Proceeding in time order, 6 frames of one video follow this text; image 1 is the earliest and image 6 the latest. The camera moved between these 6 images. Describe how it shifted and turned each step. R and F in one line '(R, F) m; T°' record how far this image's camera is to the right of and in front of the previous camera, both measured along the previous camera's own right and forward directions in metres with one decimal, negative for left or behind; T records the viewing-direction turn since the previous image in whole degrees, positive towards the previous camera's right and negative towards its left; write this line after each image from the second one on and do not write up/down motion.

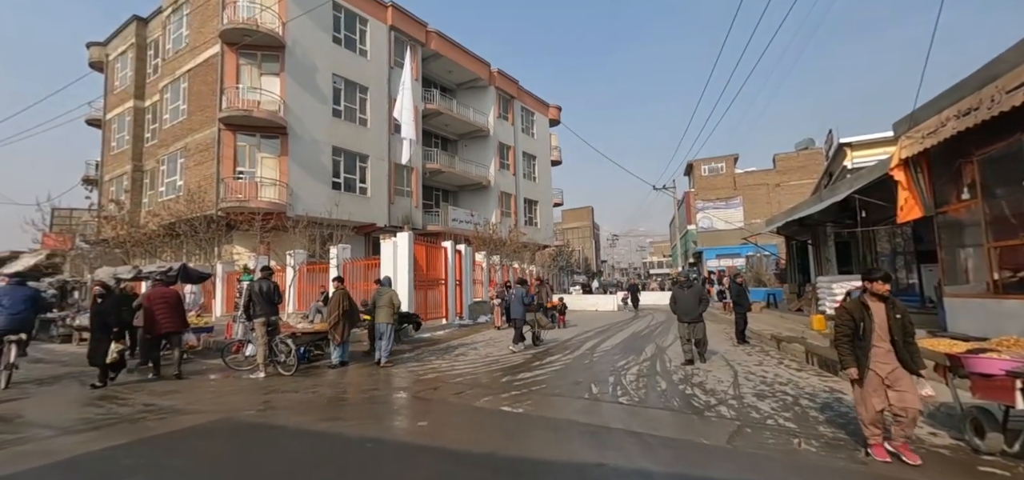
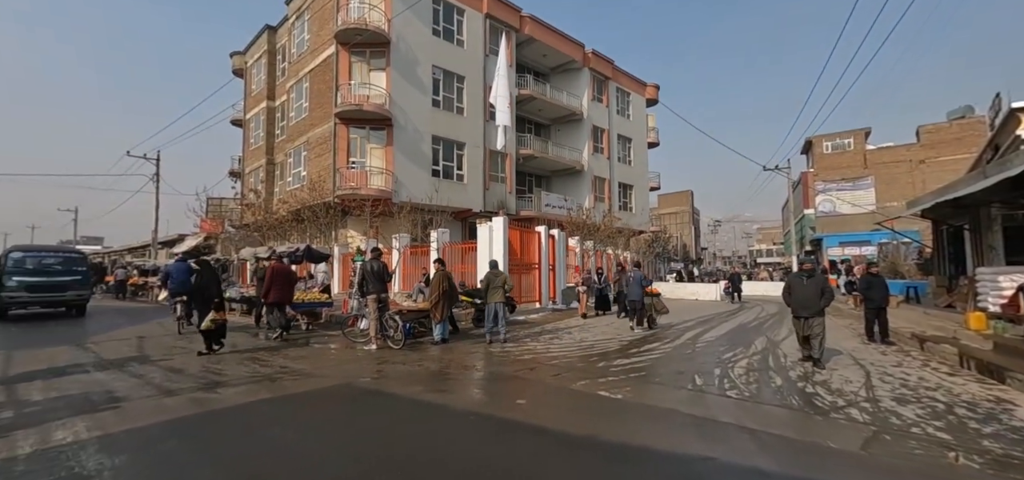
(-0.1, 0.0) m; -11°
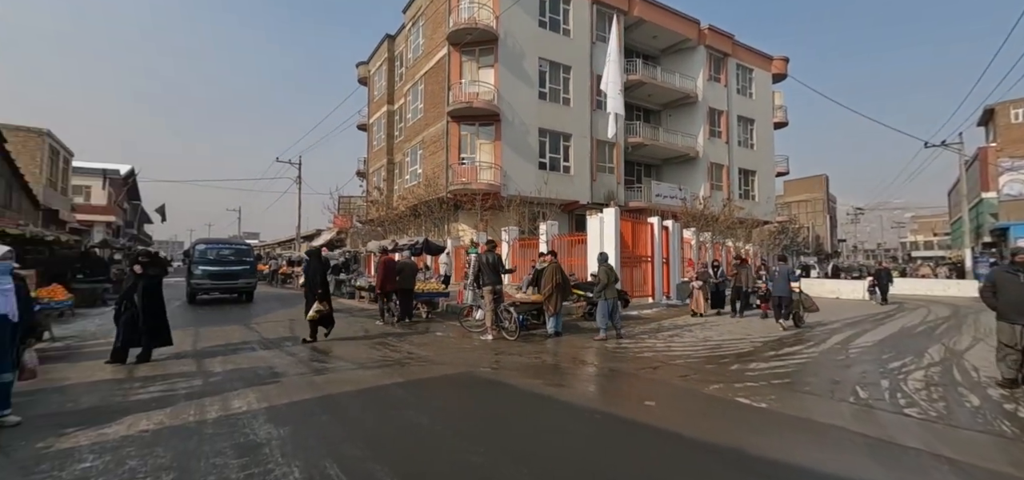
(-0.2, +0.1) m; -13°
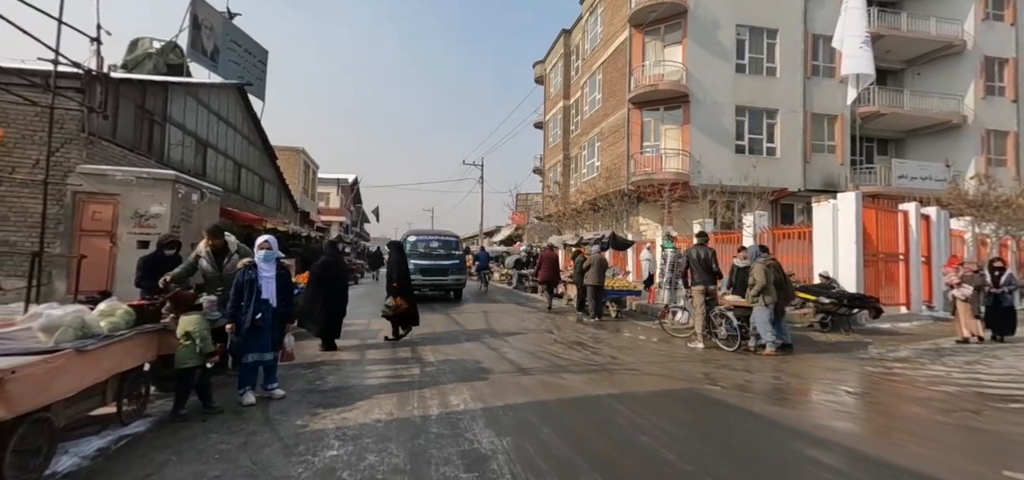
(-0.7, +0.7) m; -21°
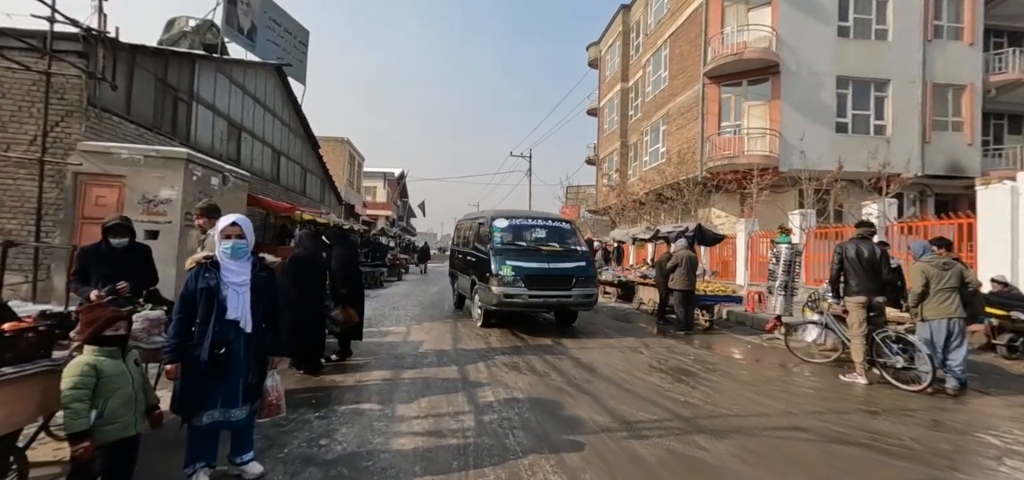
(-0.5, +2.1) m; -5°
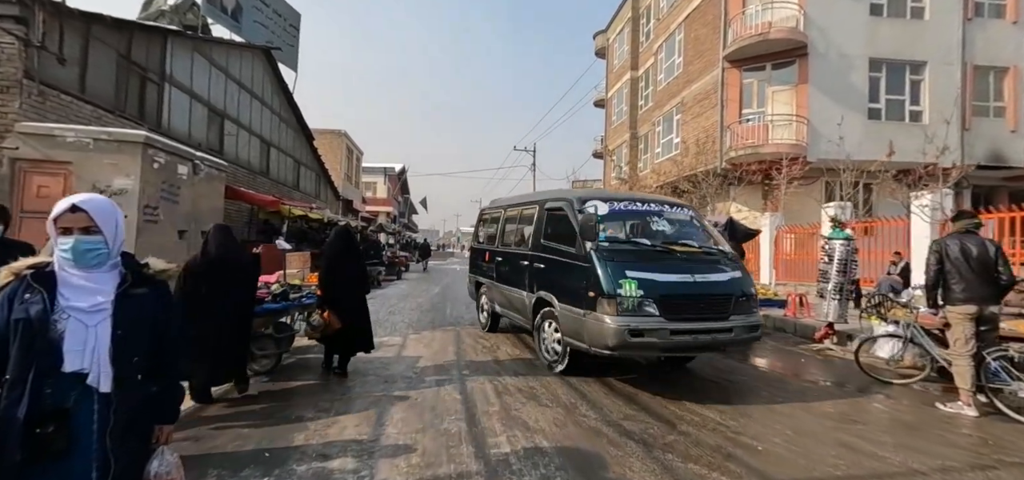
(-0.2, +1.2) m; 0°
